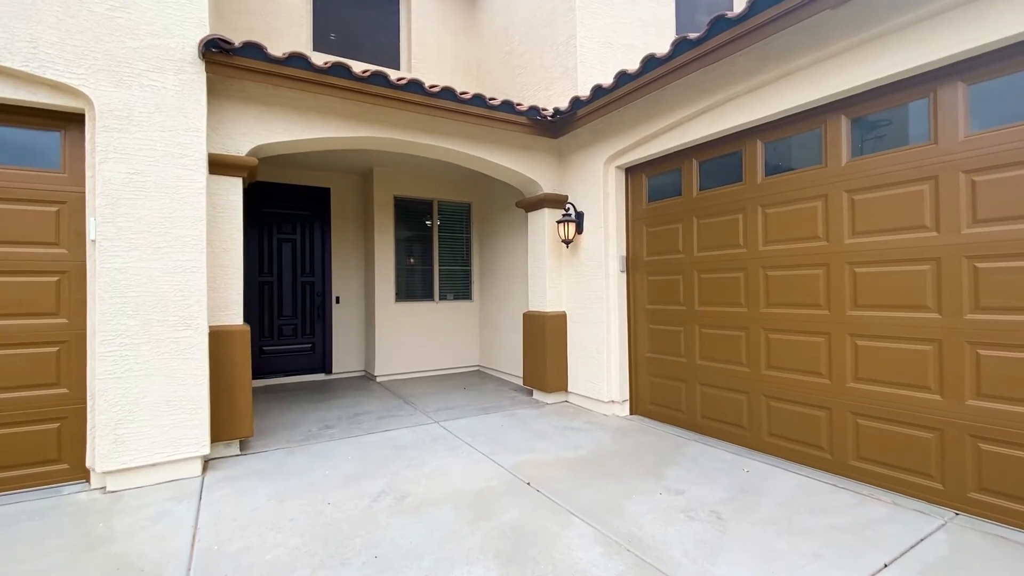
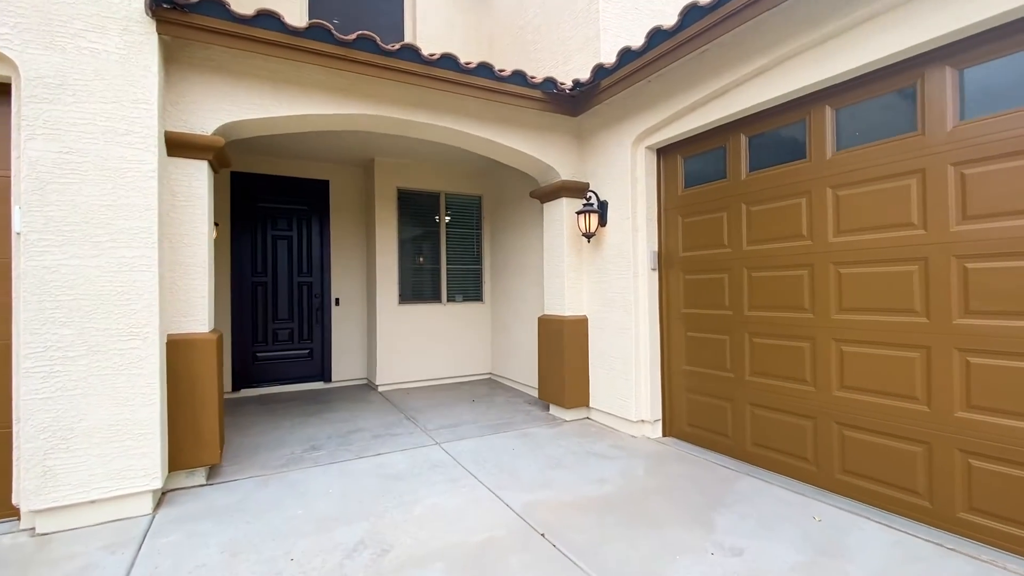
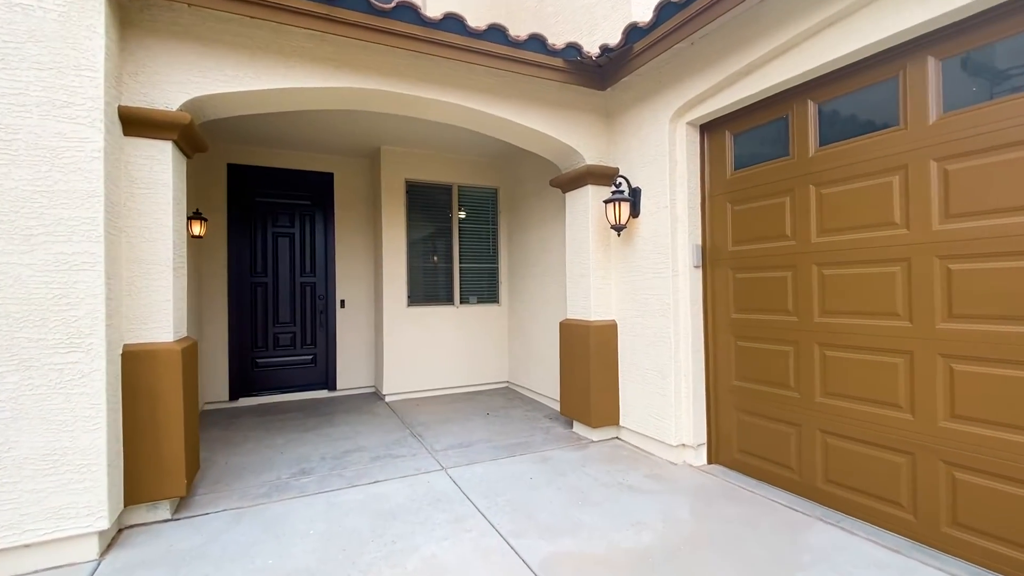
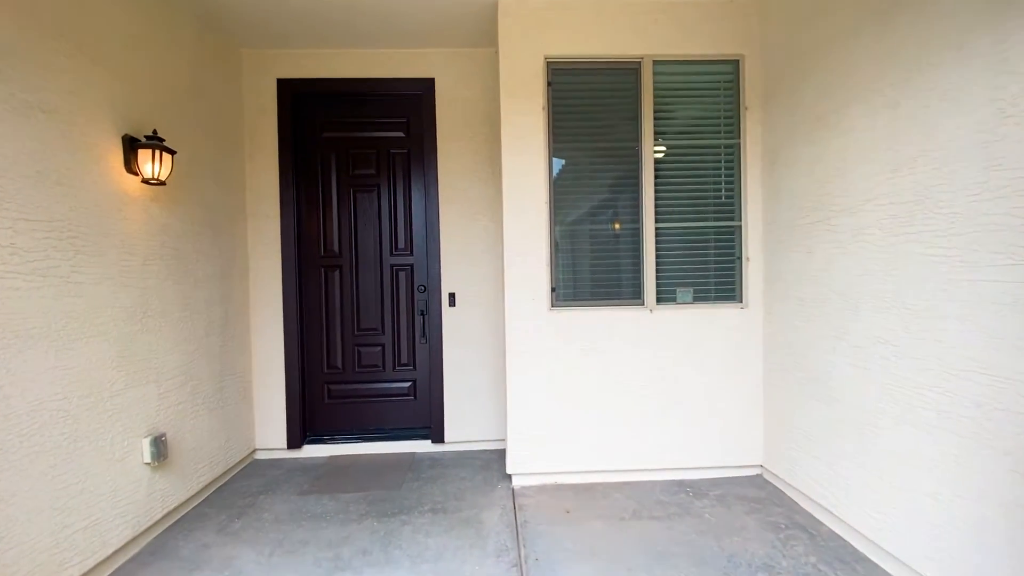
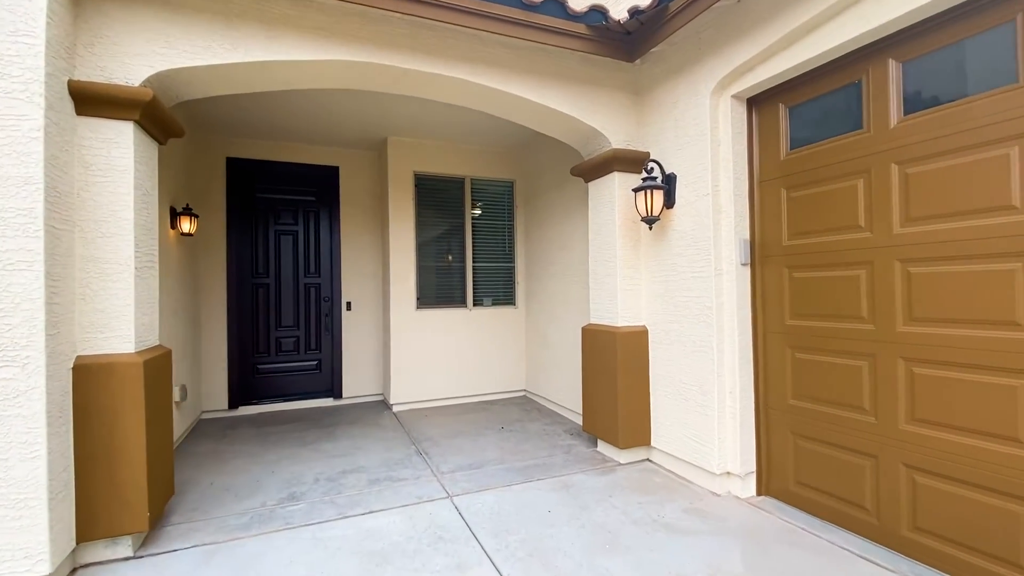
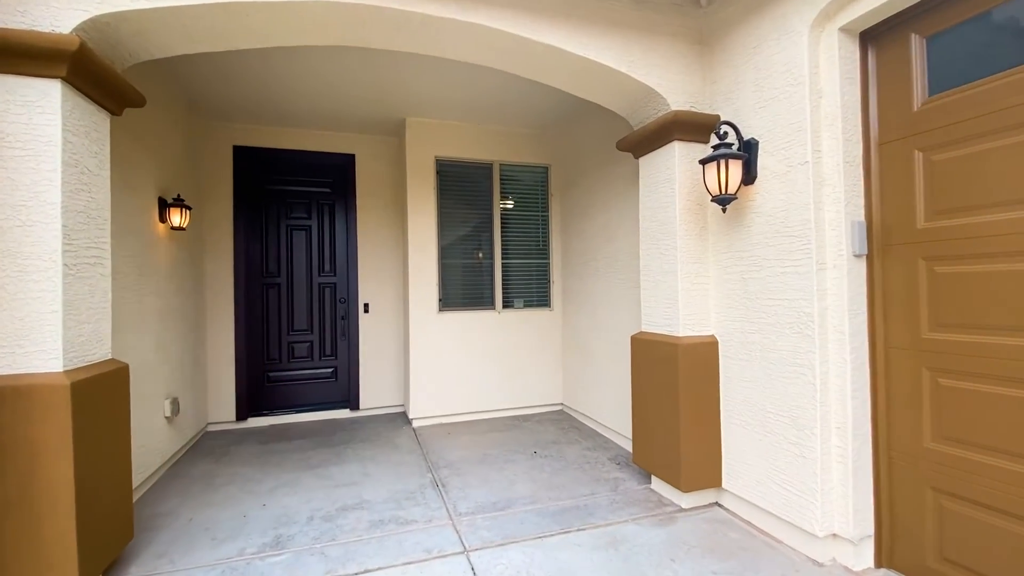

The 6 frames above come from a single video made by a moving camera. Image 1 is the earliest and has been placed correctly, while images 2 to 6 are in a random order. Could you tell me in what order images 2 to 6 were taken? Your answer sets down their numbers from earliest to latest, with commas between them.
2, 3, 5, 6, 4
